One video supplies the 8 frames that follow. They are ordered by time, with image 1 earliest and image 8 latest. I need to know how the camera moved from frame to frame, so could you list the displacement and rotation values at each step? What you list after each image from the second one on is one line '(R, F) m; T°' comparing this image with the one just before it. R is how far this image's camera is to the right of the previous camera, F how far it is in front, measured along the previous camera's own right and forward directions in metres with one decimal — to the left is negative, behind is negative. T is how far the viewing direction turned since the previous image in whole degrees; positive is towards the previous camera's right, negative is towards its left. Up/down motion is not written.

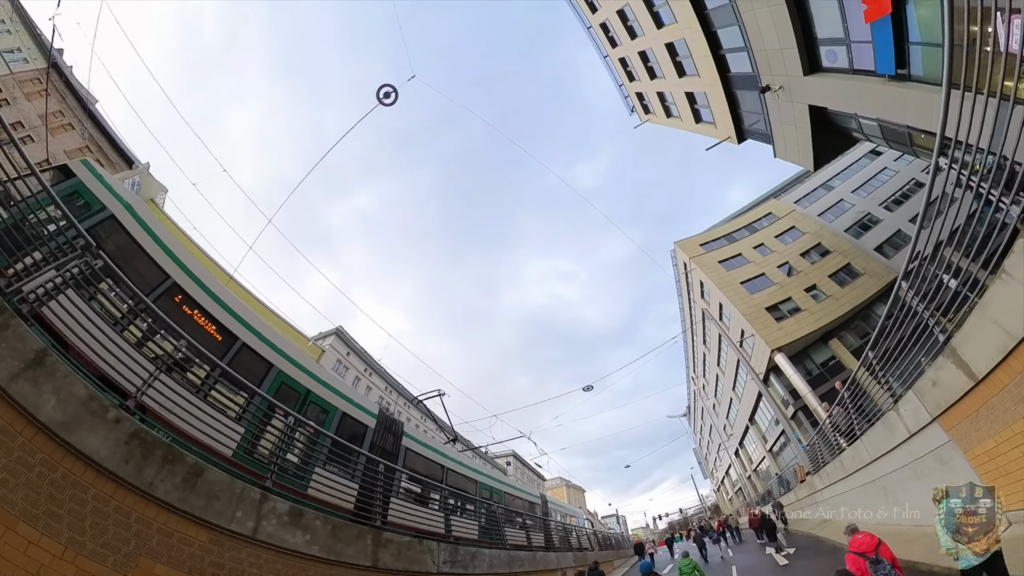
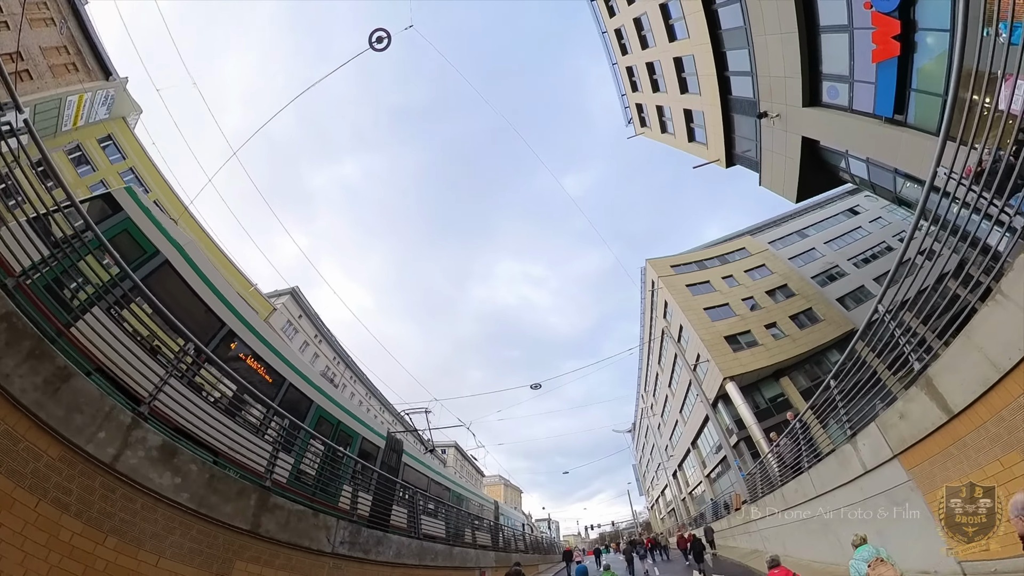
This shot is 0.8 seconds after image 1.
(+0.1, +0.5) m; +3°
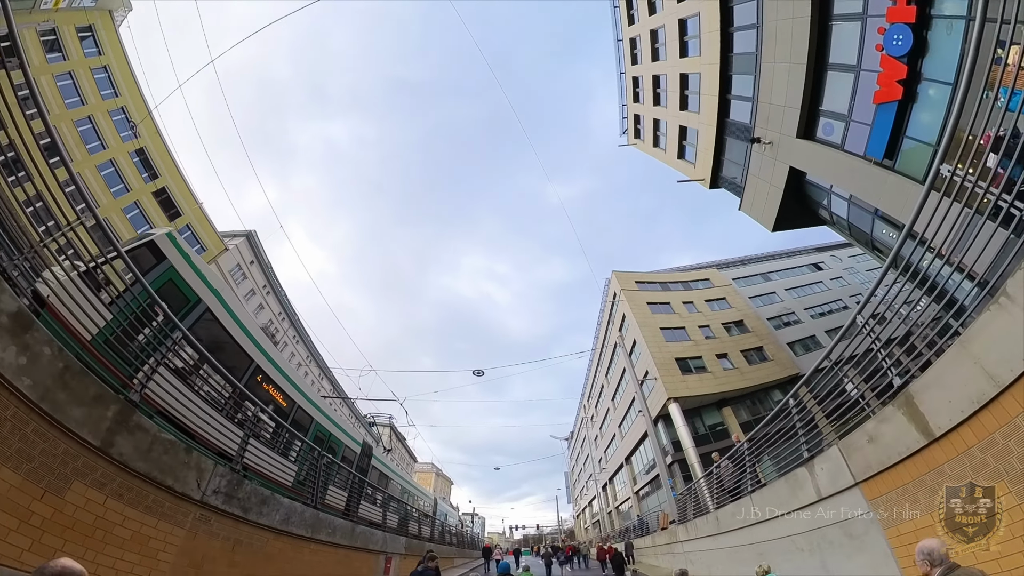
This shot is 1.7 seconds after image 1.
(+0.1, +0.6) m; +4°
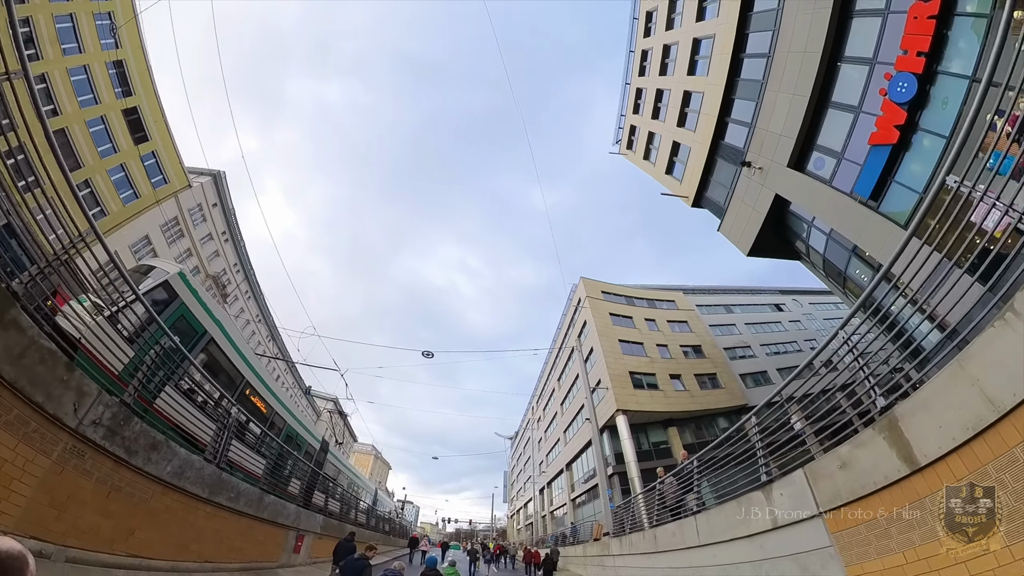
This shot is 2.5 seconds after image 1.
(+0.1, +0.5) m; +4°
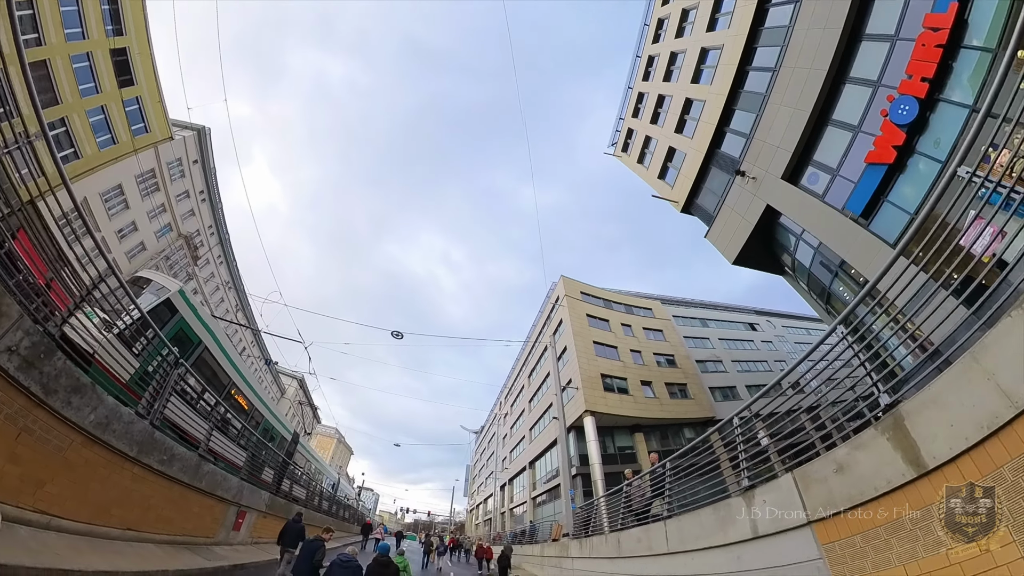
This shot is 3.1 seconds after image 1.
(0.0, +0.4) m; +2°
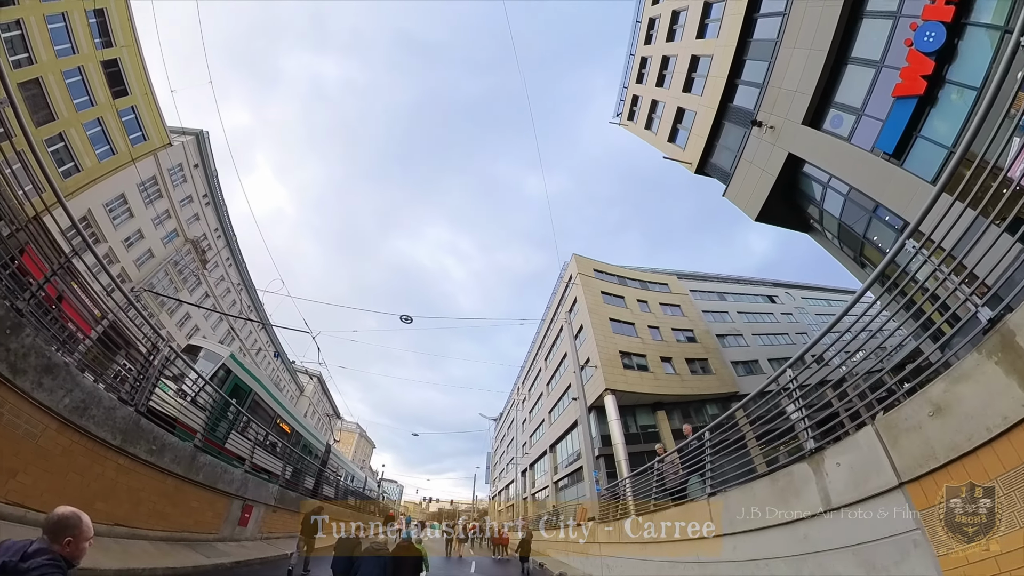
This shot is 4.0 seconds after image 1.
(0.0, +0.6) m; -1°
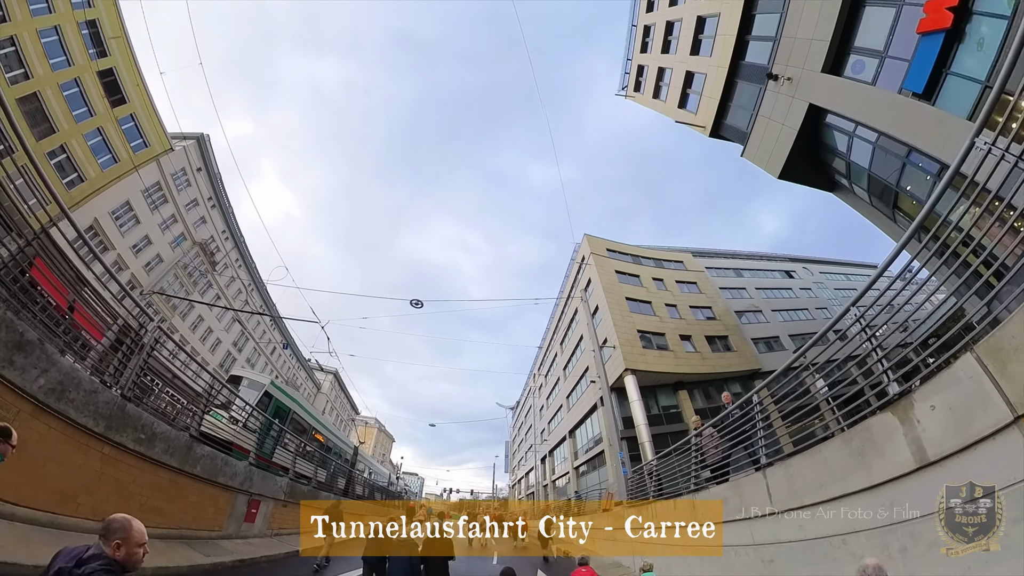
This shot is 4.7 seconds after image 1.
(0.0, +0.6) m; -1°
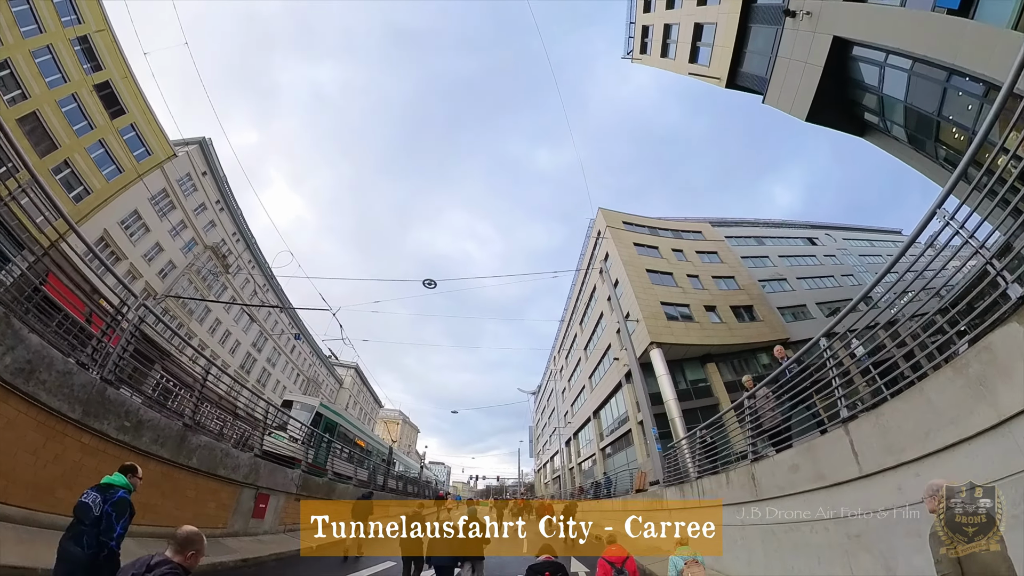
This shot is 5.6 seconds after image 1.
(0.0, +0.7) m; -2°
